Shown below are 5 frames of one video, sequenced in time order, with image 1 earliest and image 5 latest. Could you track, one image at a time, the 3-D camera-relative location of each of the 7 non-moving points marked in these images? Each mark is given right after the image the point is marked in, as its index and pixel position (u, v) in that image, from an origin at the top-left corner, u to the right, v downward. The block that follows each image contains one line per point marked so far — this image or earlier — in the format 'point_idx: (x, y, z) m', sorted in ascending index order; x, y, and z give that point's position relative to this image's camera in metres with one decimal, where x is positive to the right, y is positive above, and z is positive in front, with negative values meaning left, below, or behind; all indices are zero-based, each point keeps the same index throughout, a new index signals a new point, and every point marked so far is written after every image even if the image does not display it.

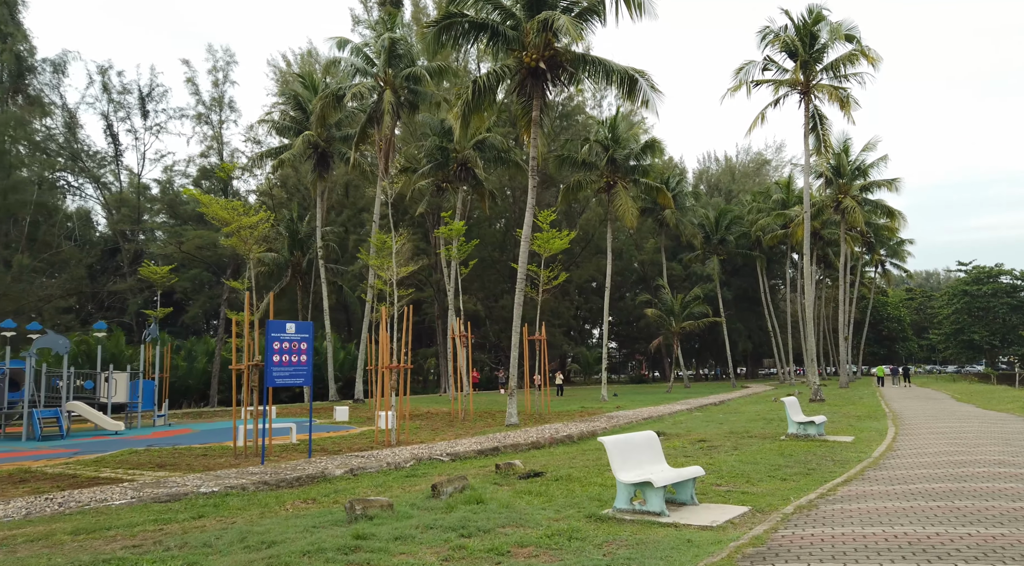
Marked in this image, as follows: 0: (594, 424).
0: (+1.6, -2.7, +14.8) m
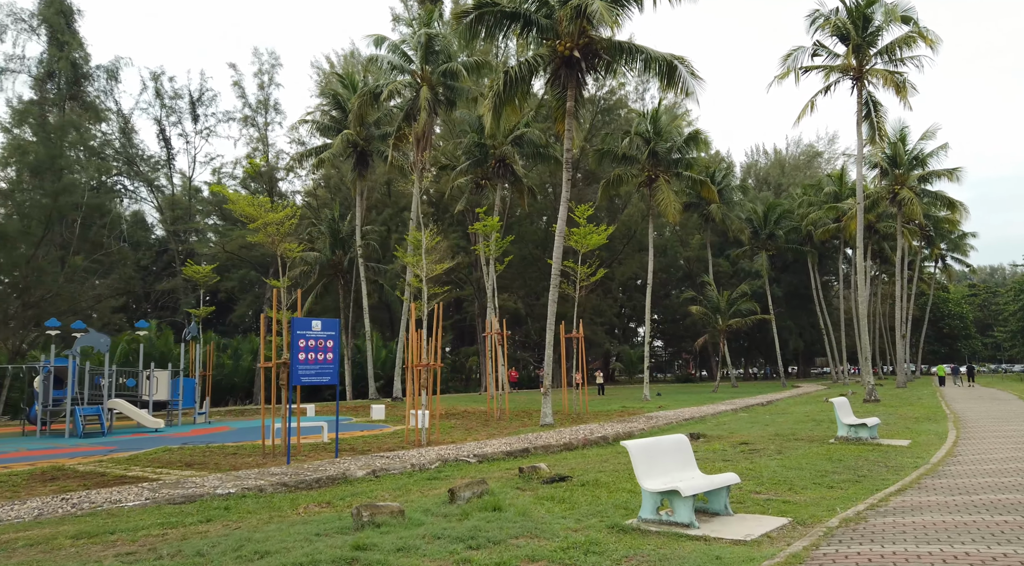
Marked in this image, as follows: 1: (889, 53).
0: (+2.2, -2.6, +14.2) m
1: (+9.6, +5.9, +19.8) m
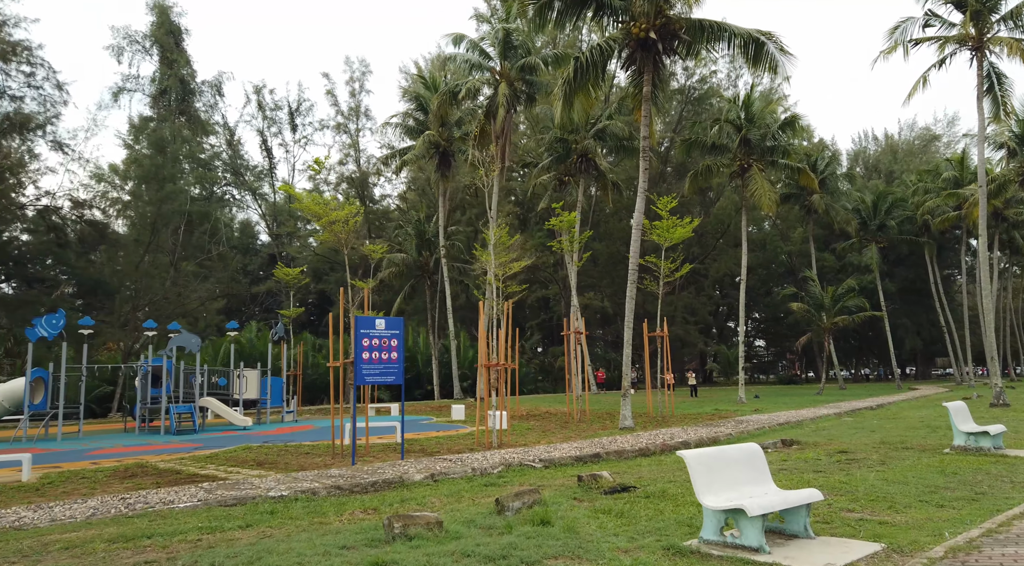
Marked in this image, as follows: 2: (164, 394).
0: (+3.6, -2.5, +13.3) m
1: (+11.5, +6.1, +17.9) m
2: (-7.9, -2.5, +17.5) m
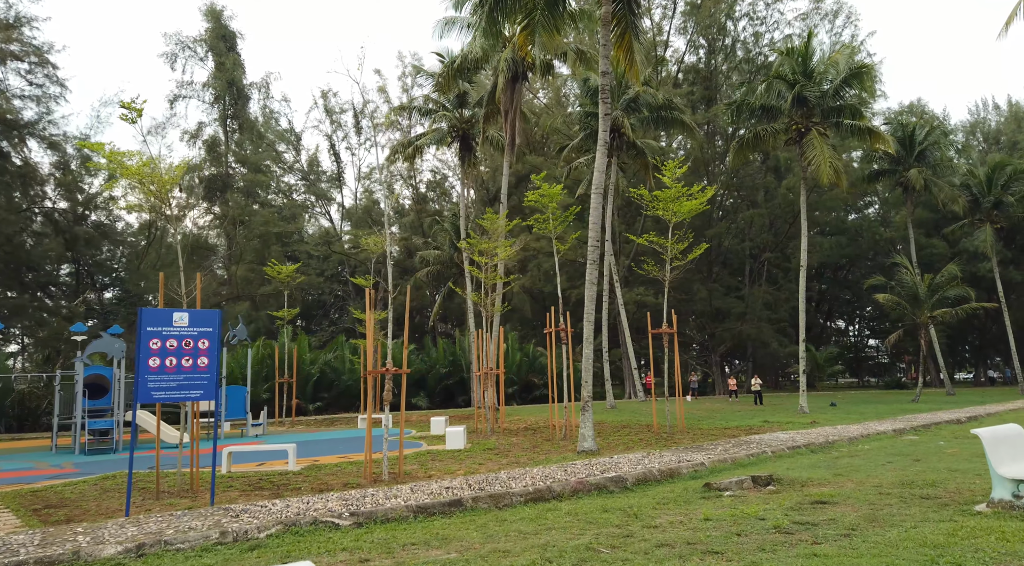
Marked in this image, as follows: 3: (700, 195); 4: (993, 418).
0: (+2.3, -2.2, +9.7) m
1: (+10.6, +6.6, +13.3) m
2: (-8.5, -2.5, +15.5) m
3: (+4.1, +1.8, +16.3) m
4: (+10.5, -2.9, +17.1) m
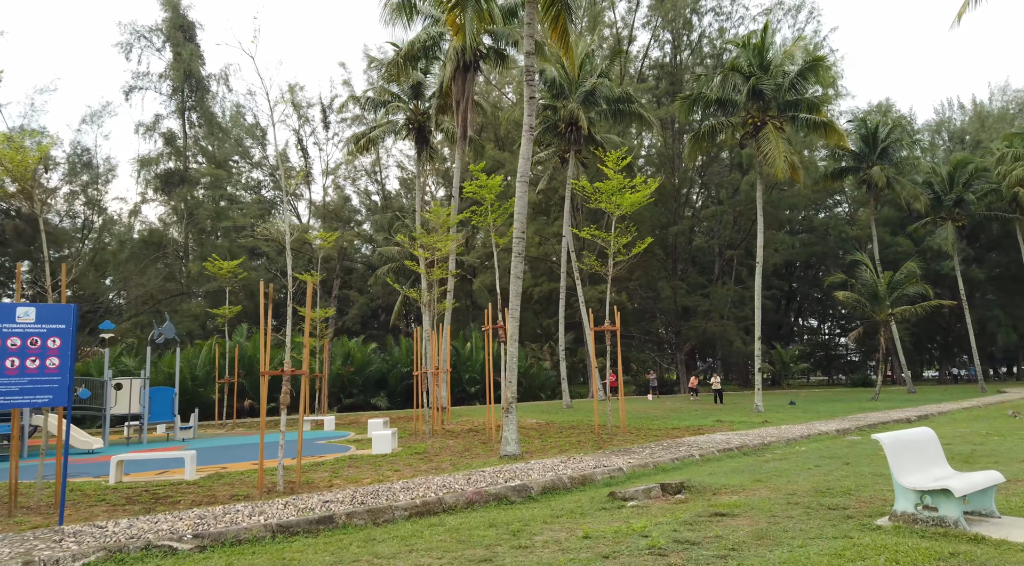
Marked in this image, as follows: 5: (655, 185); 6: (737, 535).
0: (+1.2, -2.1, +9.2) m
1: (+9.4, +6.7, +12.9) m
2: (-9.7, -2.4, +14.7) m
3: (+2.8, +1.9, +15.8) m
4: (+9.2, -2.9, +16.7) m
5: (+2.9, +1.9, +15.1) m
6: (+1.5, -1.6, +5.1) m
